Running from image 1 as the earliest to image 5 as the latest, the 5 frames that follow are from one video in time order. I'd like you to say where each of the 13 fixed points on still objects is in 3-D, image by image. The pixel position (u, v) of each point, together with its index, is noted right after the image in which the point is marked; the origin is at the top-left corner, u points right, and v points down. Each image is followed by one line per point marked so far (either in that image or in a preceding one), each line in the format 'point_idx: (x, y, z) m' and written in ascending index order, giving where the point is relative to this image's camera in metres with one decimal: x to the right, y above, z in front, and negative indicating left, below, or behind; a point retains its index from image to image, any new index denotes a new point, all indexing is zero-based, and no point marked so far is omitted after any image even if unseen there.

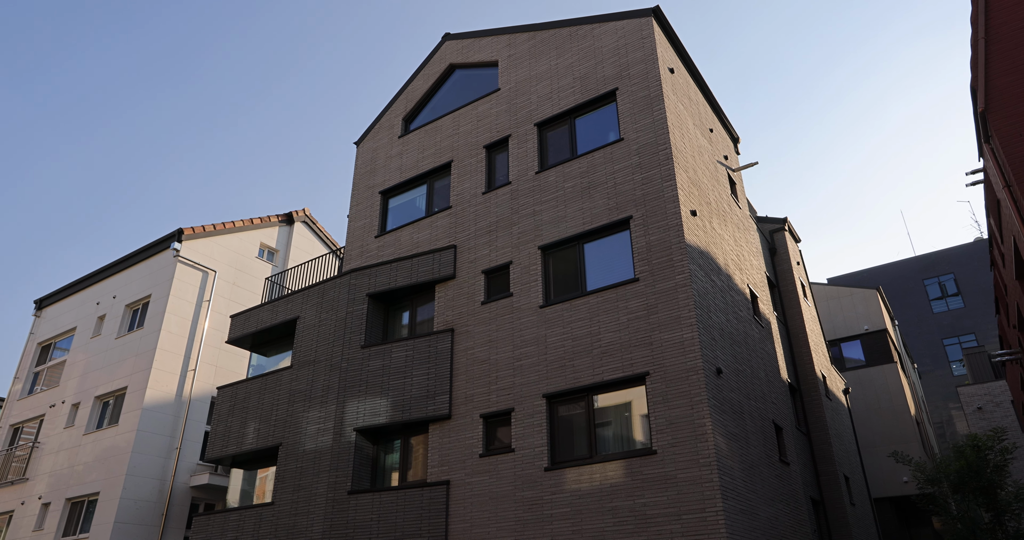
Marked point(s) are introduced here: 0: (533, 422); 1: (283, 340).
0: (+0.4, -2.9, +13.6) m
1: (-6.4, -1.9, +19.3) m
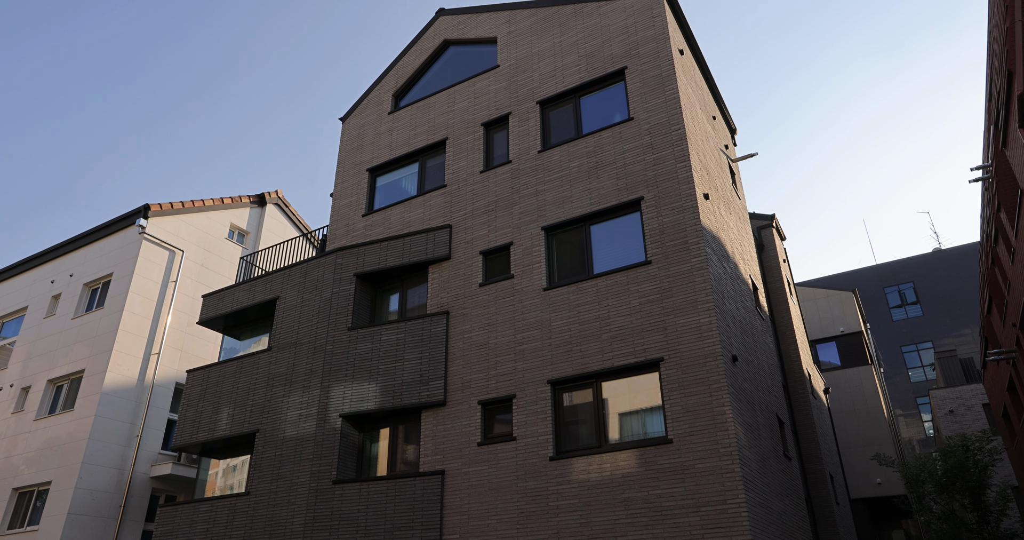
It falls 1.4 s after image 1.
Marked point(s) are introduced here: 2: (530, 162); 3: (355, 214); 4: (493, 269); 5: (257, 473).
0: (+0.5, -2.6, +12.9) m
1: (-6.6, -1.4, +18.2) m
2: (+0.4, +2.4, +15.4) m
3: (-4.0, +1.4, +17.8) m
4: (-0.4, 0.0, +14.9) m
5: (-5.5, -4.4, +15.1) m
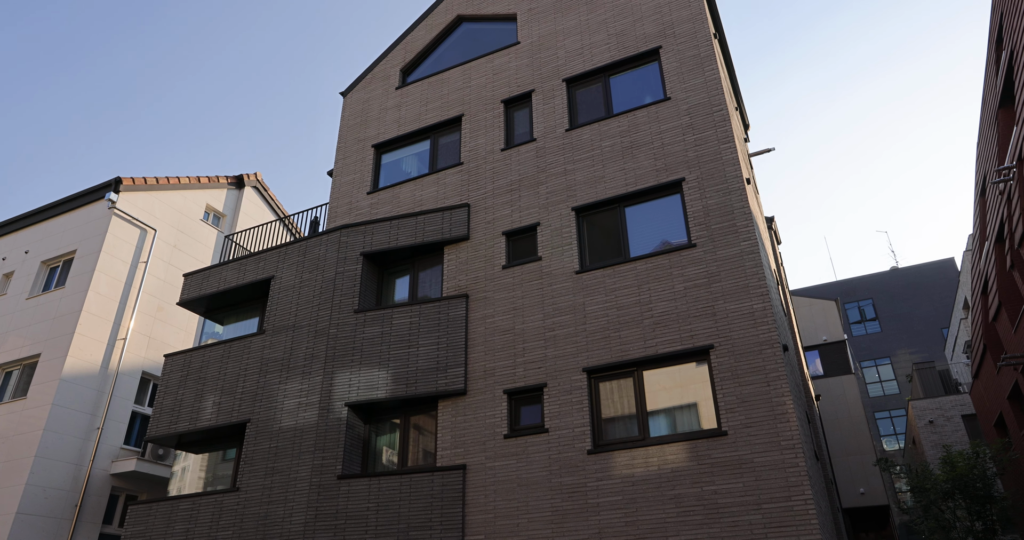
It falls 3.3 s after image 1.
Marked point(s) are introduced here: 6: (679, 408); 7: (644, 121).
0: (+1.0, -2.2, +11.9) m
1: (-6.4, -0.9, +16.8) m
2: (+0.9, +2.7, +14.6) m
3: (-3.7, +1.8, +16.7) m
4: (+0.1, +0.4, +14.0) m
5: (-5.2, -3.9, +13.7) m
6: (+2.5, -2.2, +11.3) m
7: (+2.6, +3.0, +13.9) m
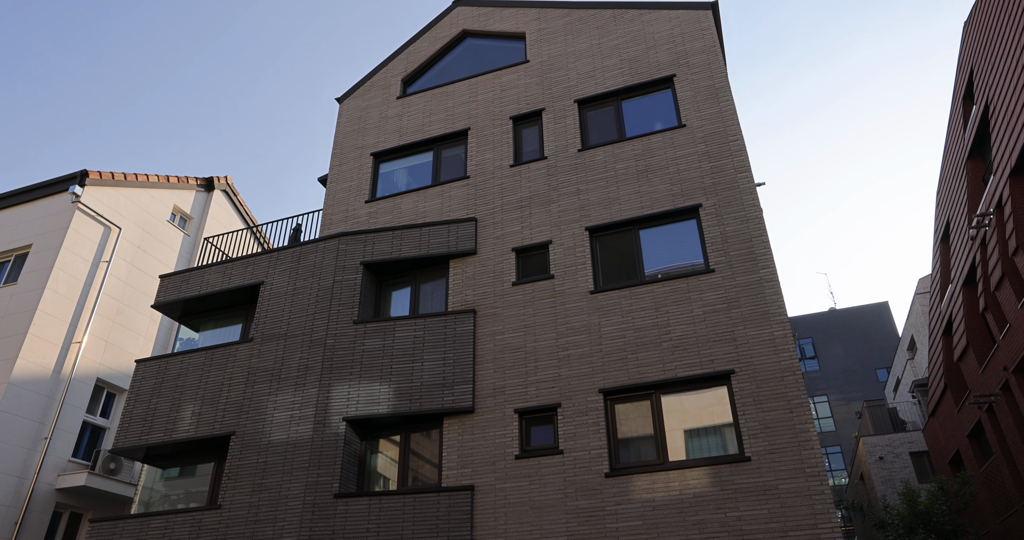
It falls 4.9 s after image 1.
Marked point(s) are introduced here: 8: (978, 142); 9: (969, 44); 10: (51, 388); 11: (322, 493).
0: (+1.3, -2.5, +11.7) m
1: (-6.5, -1.0, +15.9) m
2: (+1.2, +2.3, +14.5) m
3: (-3.6, +1.6, +16.1) m
4: (+0.3, 0.0, +13.8) m
5: (-5.2, -3.9, +12.9) m
6: (+2.8, -2.6, +11.2) m
7: (+2.9, +2.5, +14.0) m
8: (+12.1, +3.3, +18.2) m
9: (+11.5, +5.7, +17.7) m
10: (-11.7, -3.0, +17.7) m
11: (-3.3, -3.9, +12.2) m
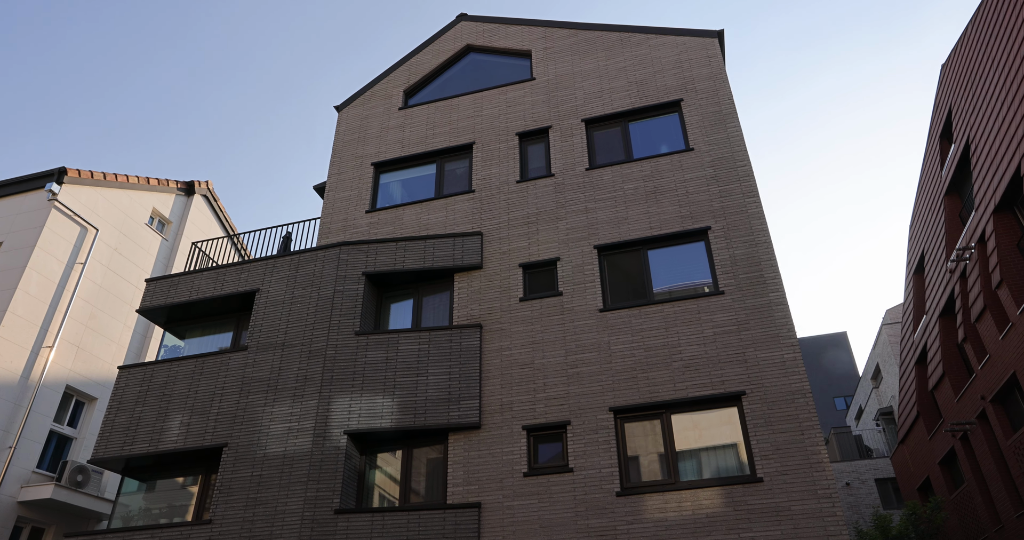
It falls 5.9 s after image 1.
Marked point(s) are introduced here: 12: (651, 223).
0: (+1.4, -2.8, +11.6) m
1: (-6.5, -1.1, +15.4) m
2: (+1.3, +1.9, +14.6) m
3: (-3.6, +1.4, +15.9) m
4: (+0.4, -0.3, +13.7) m
5: (-5.1, -4.0, +12.3) m
6: (+3.0, -3.0, +11.3) m
7: (+3.1, +2.1, +14.2) m
8: (+12.0, +2.5, +18.9) m
9: (+11.6, +4.9, +18.5) m
10: (-11.8, -3.0, +16.8) m
11: (-3.2, -4.0, +11.8) m
12: (+2.7, +0.9, +13.6) m
